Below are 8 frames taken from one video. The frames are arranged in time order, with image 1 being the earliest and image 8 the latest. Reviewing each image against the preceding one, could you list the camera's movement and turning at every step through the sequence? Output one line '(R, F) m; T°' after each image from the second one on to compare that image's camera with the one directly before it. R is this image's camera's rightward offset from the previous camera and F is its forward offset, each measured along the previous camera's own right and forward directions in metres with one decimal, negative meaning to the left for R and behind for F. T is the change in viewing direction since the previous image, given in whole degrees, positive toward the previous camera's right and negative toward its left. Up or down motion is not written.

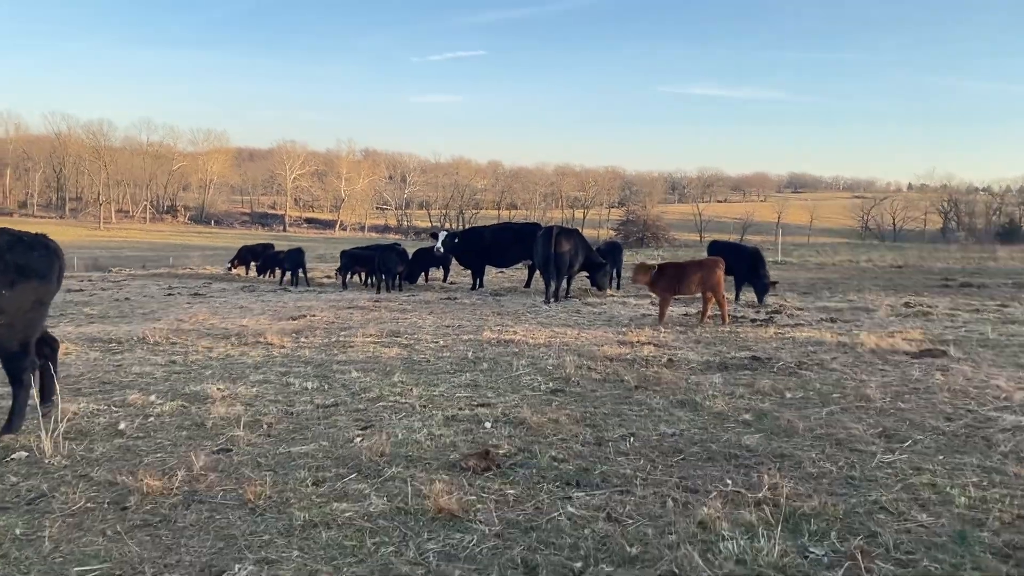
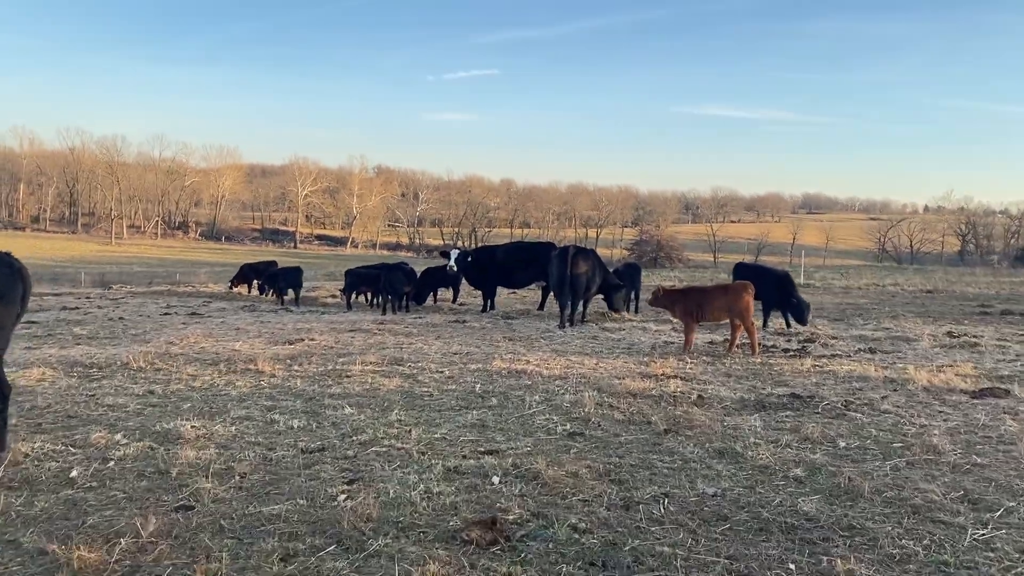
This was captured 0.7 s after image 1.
(0.0, +0.7) m; -1°
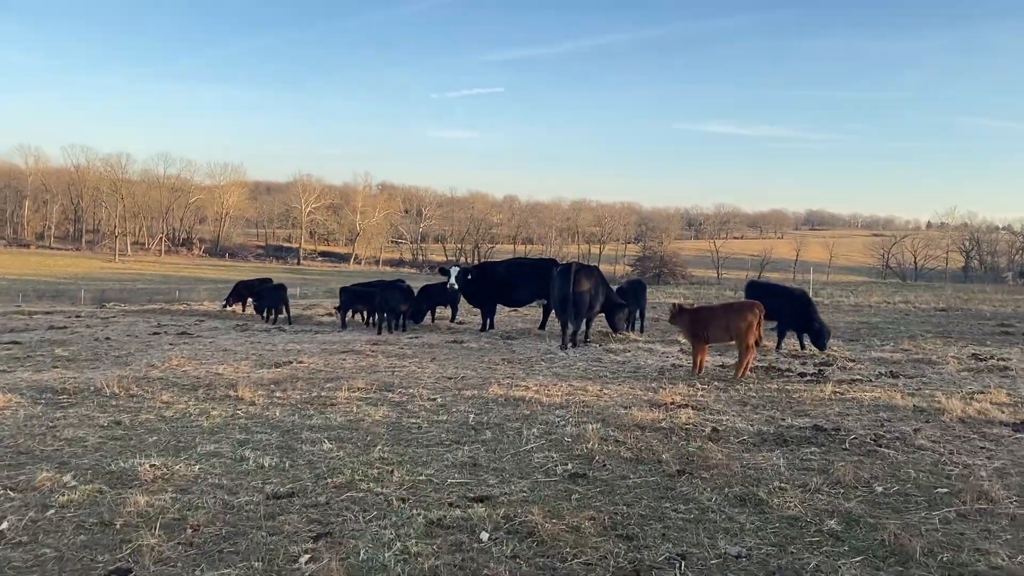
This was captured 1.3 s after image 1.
(+0.1, +0.6) m; 0°
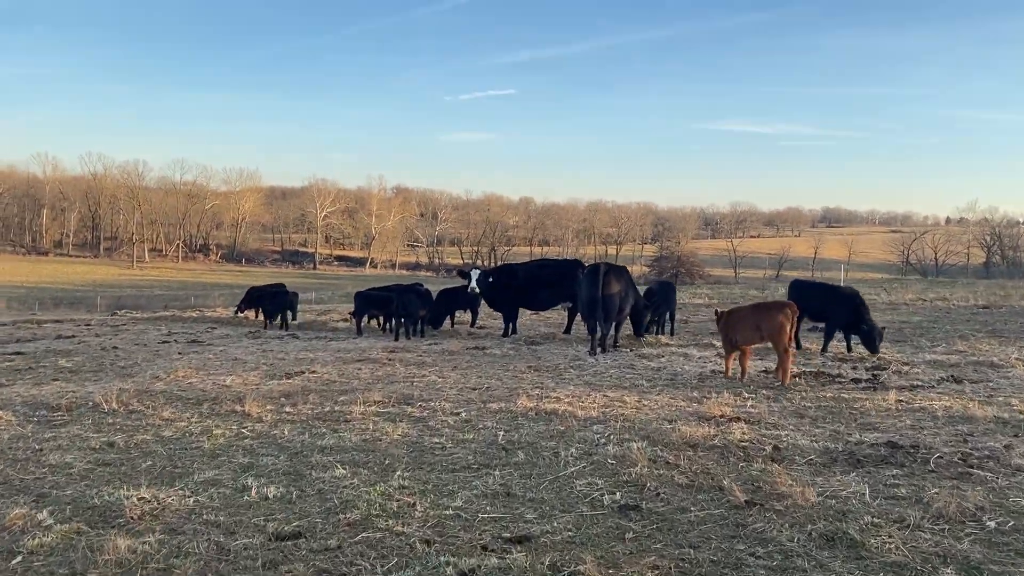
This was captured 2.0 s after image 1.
(-0.1, +0.7) m; -1°
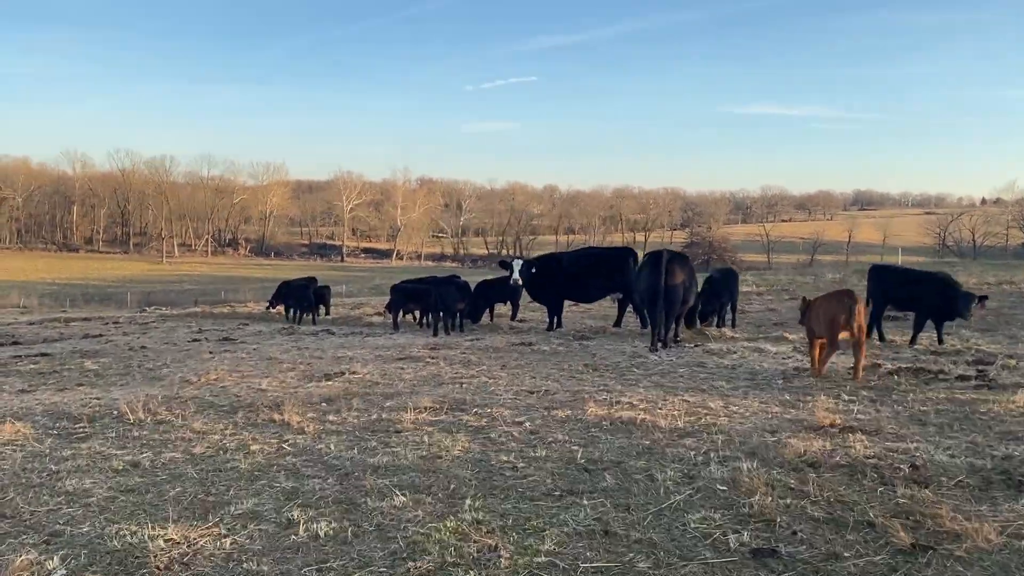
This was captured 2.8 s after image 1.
(-0.3, +0.8) m; -2°
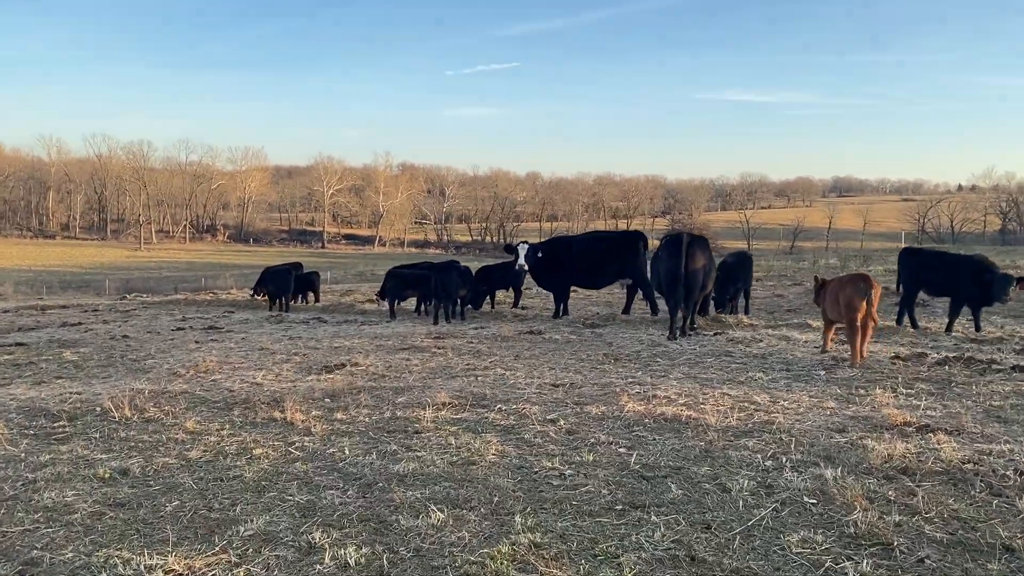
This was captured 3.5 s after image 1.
(-0.3, +0.6) m; +1°
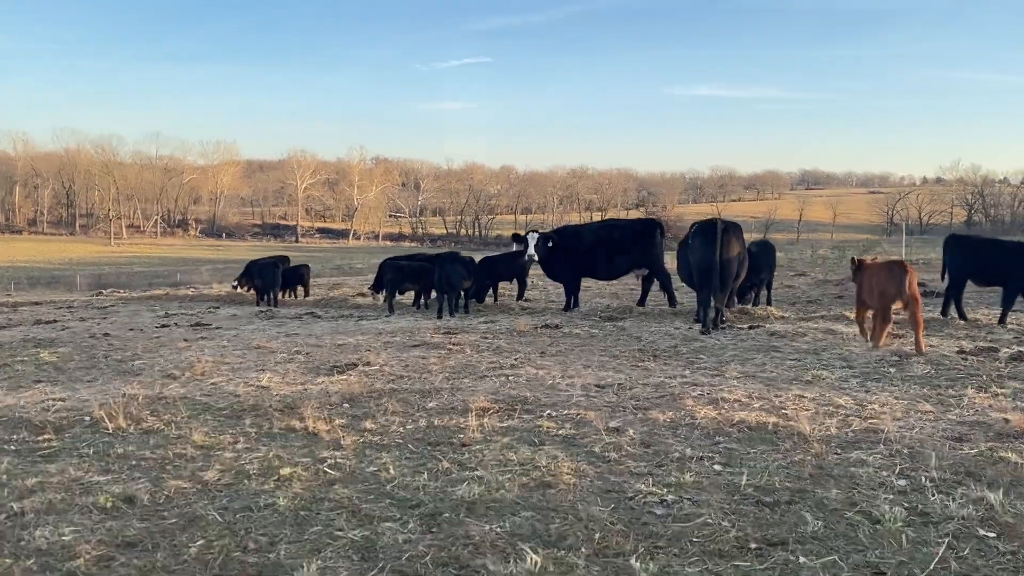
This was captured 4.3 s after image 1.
(-0.5, +0.7) m; +2°
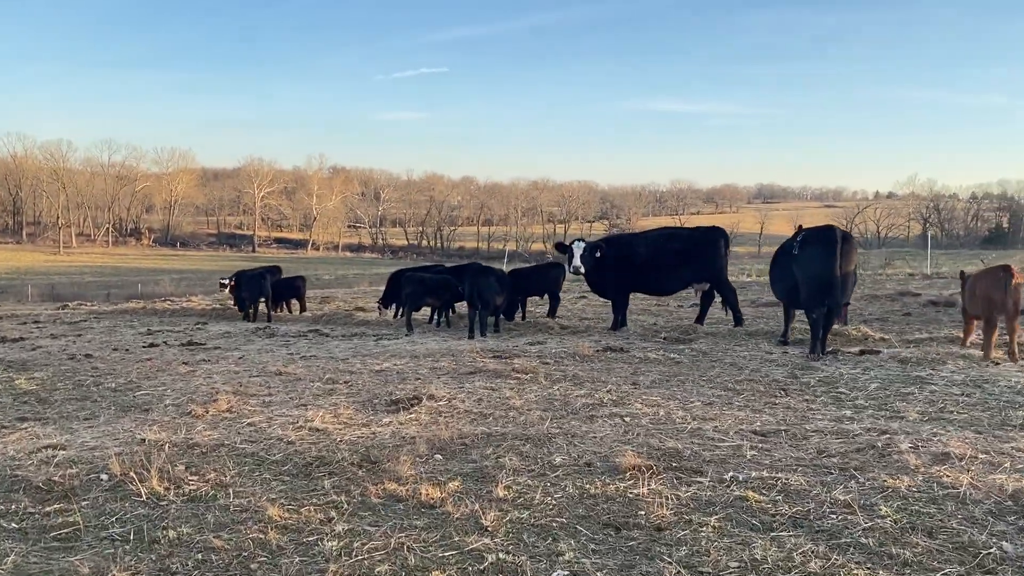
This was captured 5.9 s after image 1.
(-1.0, +1.3) m; +3°
